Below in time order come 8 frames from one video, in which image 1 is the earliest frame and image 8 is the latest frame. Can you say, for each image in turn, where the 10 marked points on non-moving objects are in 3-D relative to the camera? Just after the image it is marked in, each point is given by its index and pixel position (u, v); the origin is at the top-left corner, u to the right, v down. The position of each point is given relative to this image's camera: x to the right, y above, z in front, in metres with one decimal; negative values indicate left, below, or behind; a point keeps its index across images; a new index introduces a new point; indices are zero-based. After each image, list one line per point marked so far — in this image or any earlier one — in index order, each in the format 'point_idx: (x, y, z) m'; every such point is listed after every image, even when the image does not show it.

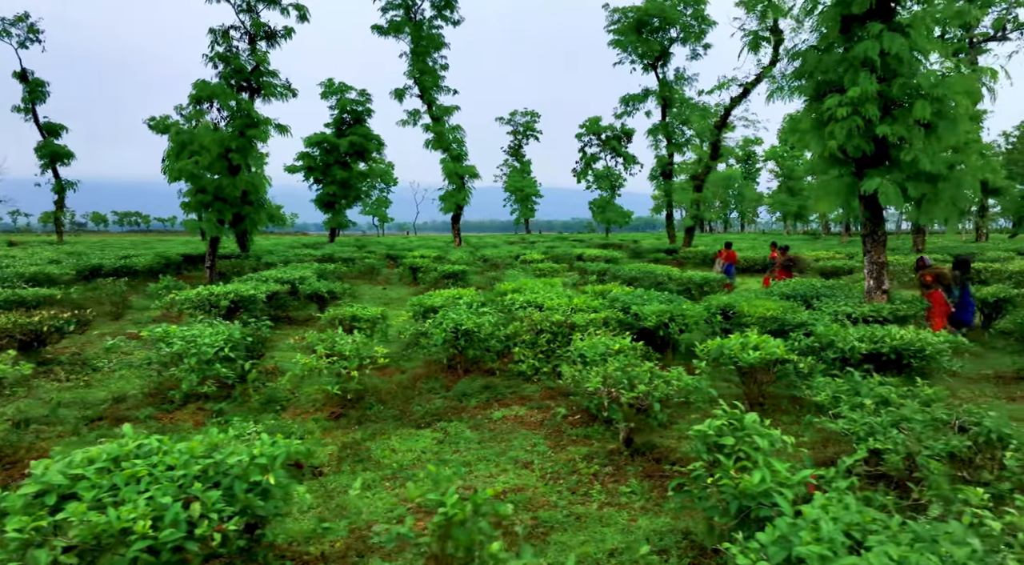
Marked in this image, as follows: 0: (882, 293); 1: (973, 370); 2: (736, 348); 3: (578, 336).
0: (+5.7, -0.2, +10.5) m
1: (+6.1, -1.2, +9.2) m
2: (+2.2, -0.6, +6.7) m
3: (+0.8, -0.6, +8.2) m
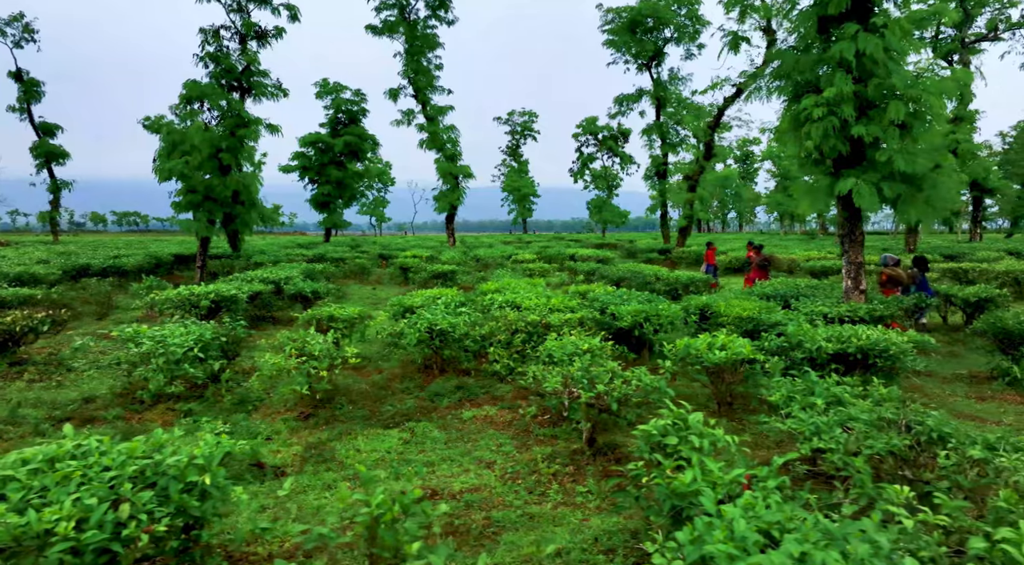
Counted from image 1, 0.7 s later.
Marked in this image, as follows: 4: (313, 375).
0: (+5.3, -0.2, +10.6) m
1: (+5.8, -1.2, +9.2) m
2: (+1.9, -0.6, +6.7) m
3: (+0.5, -0.6, +8.3) m
4: (-2.1, -1.0, +7.3) m
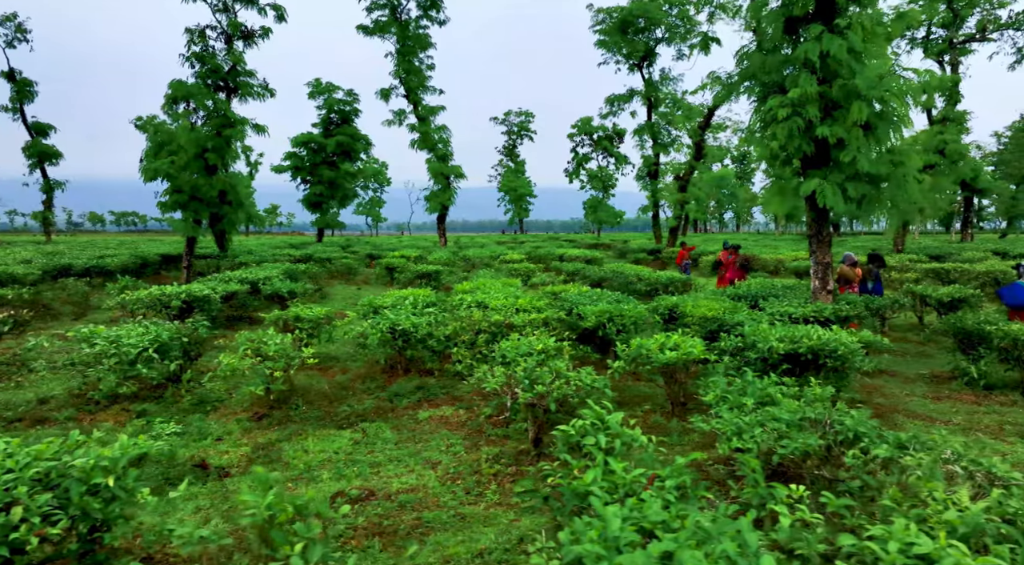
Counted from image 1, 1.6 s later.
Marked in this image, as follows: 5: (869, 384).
0: (+4.8, -0.2, +10.6) m
1: (+5.3, -1.2, +9.2) m
2: (+1.4, -0.6, +6.7) m
3: (0.0, -0.7, +8.3) m
4: (-2.6, -1.0, +7.3) m
5: (+4.4, -1.3, +8.5) m
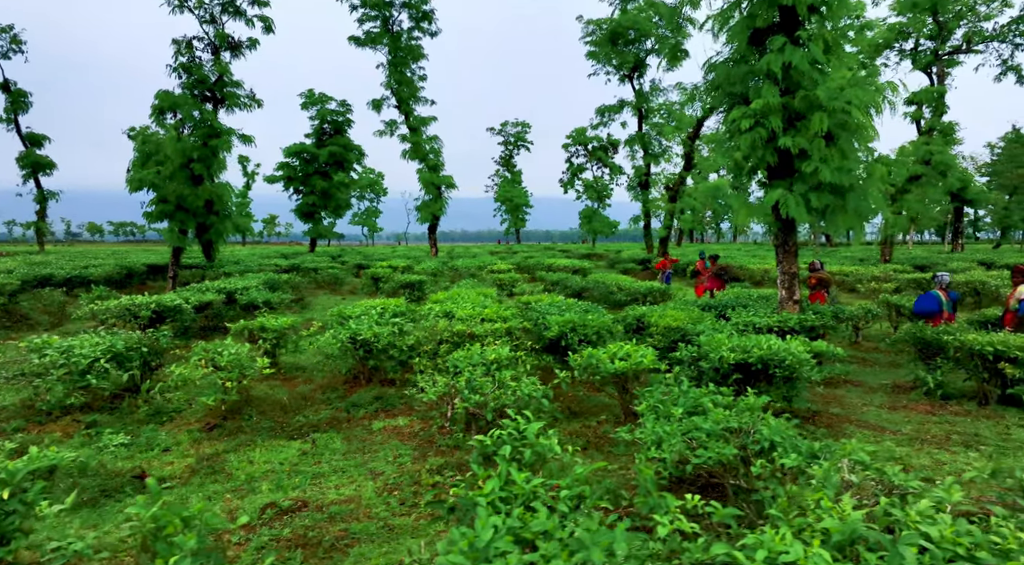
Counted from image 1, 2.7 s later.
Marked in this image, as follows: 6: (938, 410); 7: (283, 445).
0: (+4.3, -0.3, +10.6) m
1: (+4.8, -1.3, +9.3) m
2: (+0.9, -0.7, +6.7) m
3: (-0.5, -0.8, +8.3) m
4: (-3.1, -1.1, +7.3) m
5: (+3.9, -1.4, +8.5) m
6: (+4.8, -1.4, +7.7) m
7: (-2.2, -1.6, +6.7) m
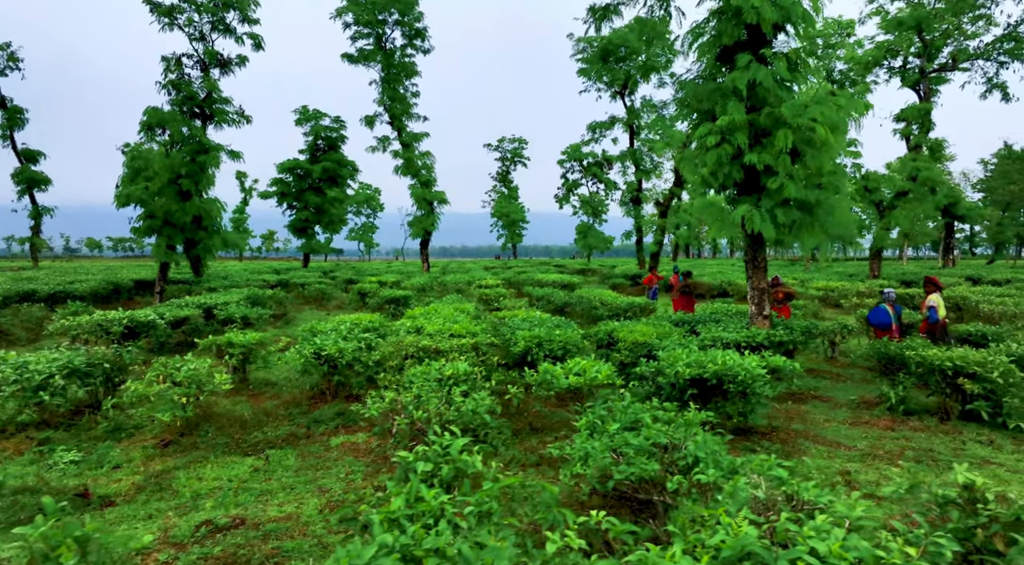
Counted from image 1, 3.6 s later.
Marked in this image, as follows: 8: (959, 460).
0: (+3.9, -0.6, +10.6) m
1: (+4.4, -1.5, +9.2) m
2: (+0.5, -0.9, +6.7) m
3: (-0.9, -1.0, +8.3) m
4: (-3.5, -1.3, +7.3) m
5: (+3.5, -1.6, +8.5) m
6: (+4.3, -1.6, +7.7) m
7: (-2.6, -1.7, +6.6) m
8: (+4.1, -1.6, +6.3) m
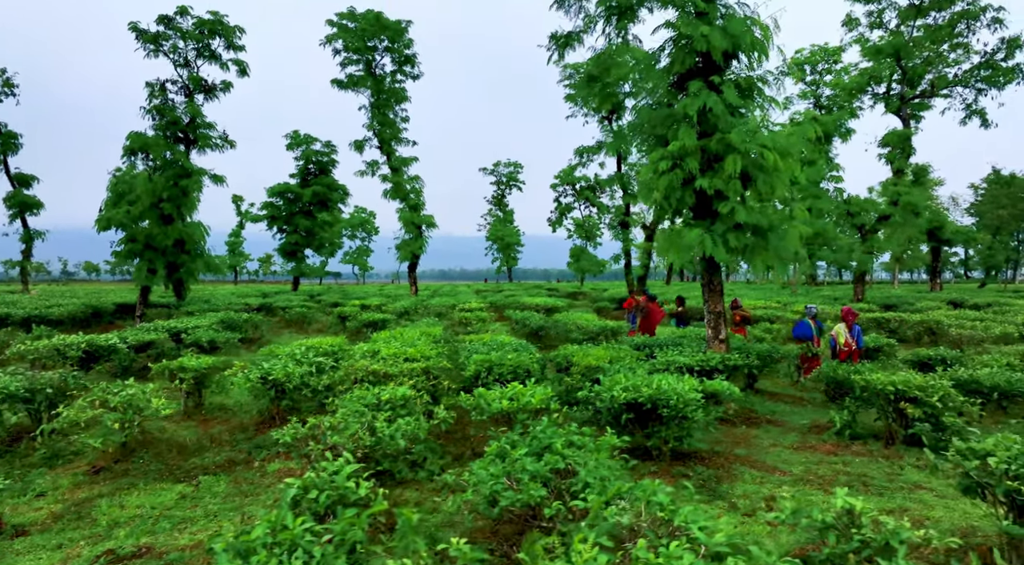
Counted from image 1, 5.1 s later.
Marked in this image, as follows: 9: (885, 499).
0: (+3.2, -0.9, +10.7) m
1: (+3.7, -1.9, +9.2) m
2: (-0.2, -1.1, +6.7) m
3: (-1.6, -1.2, +8.2) m
4: (-4.2, -1.5, +7.2) m
5: (+2.8, -1.9, +8.5) m
6: (+3.7, -1.9, +7.7) m
7: (-3.3, -1.9, +6.6) m
8: (+3.4, -1.8, +6.3) m
9: (+3.2, -1.9, +5.9) m
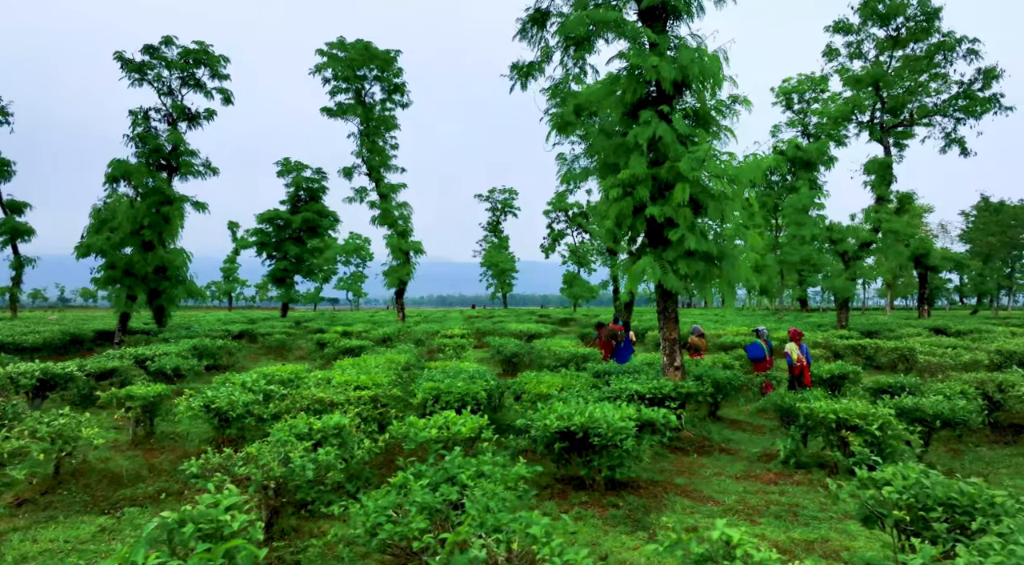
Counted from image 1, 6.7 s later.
0: (+2.5, -1.3, +10.6) m
1: (+3.0, -2.2, +9.2) m
2: (-0.9, -1.4, +6.7) m
3: (-2.3, -1.6, +8.2) m
4: (-4.8, -1.8, +7.1) m
5: (+2.1, -2.2, +8.4) m
6: (+3.0, -2.2, +7.6) m
7: (-4.0, -2.2, +6.4) m
8: (+2.8, -2.1, +6.2) m
9: (+2.5, -2.1, +5.9) m
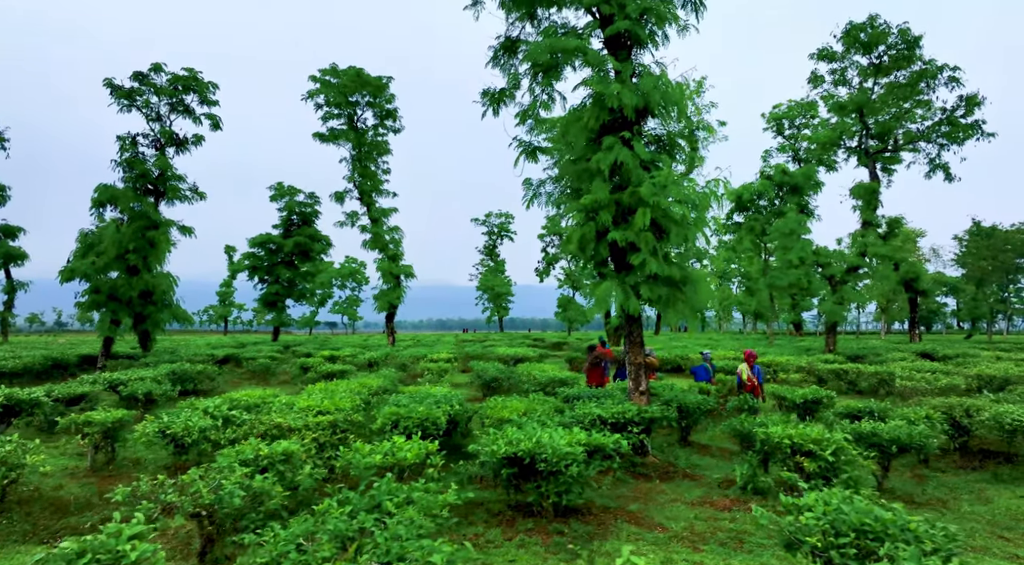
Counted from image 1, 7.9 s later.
0: (+2.0, -1.7, +10.6) m
1: (+2.5, -2.5, +9.1) m
2: (-1.4, -1.6, +6.6) m
3: (-2.8, -1.9, +8.1) m
4: (-5.3, -2.0, +7.0) m
5: (+1.6, -2.5, +8.4) m
6: (+2.5, -2.4, +7.6) m
7: (-4.5, -2.4, +6.4) m
8: (+2.2, -2.3, +6.1) m
9: (+2.0, -2.3, +5.8) m
